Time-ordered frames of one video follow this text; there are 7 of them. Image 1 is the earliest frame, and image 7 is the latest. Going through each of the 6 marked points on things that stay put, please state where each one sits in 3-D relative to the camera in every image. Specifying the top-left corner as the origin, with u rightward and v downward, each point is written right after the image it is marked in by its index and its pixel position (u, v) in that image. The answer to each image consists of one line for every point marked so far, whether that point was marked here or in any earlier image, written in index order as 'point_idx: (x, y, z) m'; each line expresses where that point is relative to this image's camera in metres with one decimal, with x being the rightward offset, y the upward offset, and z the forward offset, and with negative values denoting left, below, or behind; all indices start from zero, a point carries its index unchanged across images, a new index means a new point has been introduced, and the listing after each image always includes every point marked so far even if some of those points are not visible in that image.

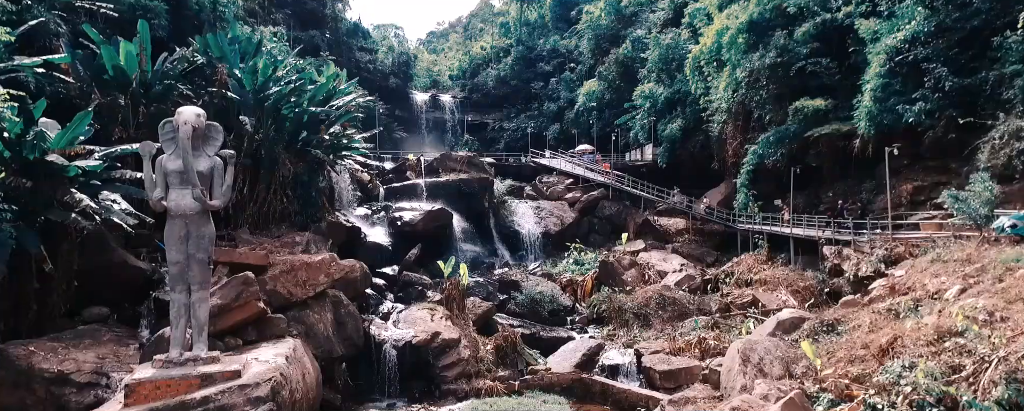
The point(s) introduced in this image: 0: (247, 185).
0: (-4.6, +0.4, +9.0) m
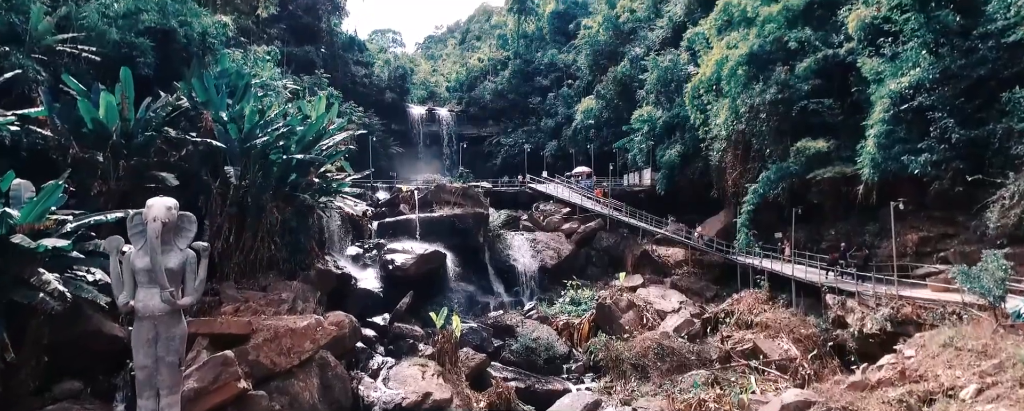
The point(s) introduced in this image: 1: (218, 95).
0: (-4.7, -0.5, +8.7) m
1: (-5.0, +1.9, +8.9) m
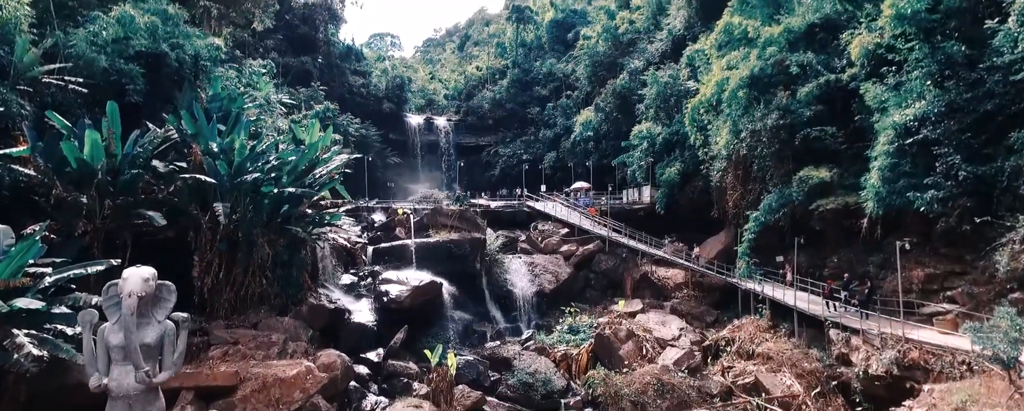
0: (-4.7, -1.0, +8.5) m
1: (-5.1, +1.3, +8.7) m
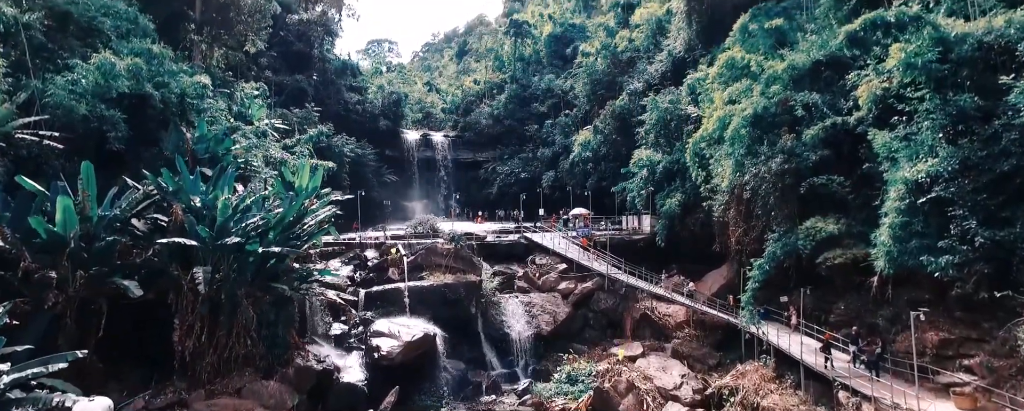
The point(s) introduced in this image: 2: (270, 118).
0: (-4.8, -2.0, +8.1) m
1: (-5.1, +0.4, +8.3) m
2: (-9.3, +3.4, +19.9) m
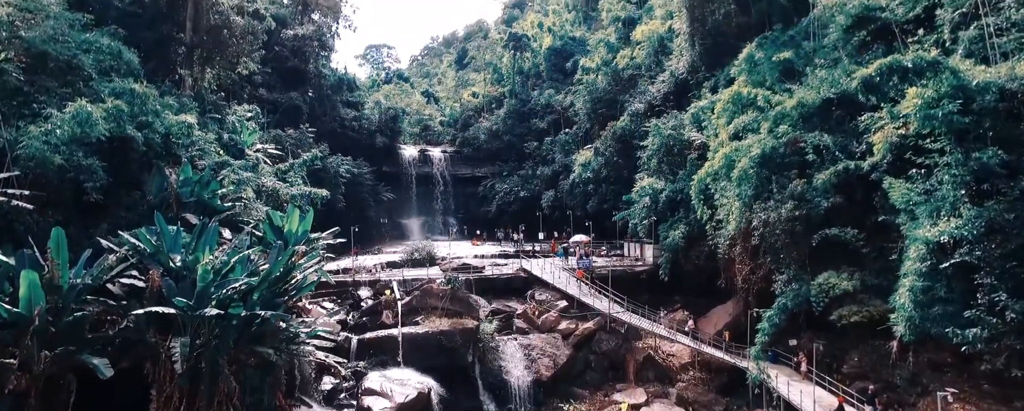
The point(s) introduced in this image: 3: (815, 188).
0: (-4.8, -2.9, +7.6) m
1: (-5.2, -0.6, +7.8) m
2: (-9.4, +2.4, +19.4) m
3: (+5.9, +0.3, +10.2) m
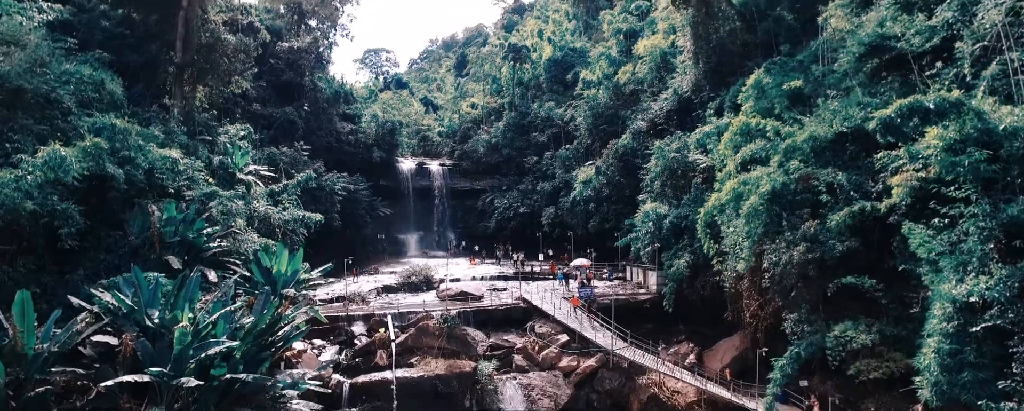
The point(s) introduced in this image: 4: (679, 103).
0: (-4.8, -3.7, +7.1) m
1: (-5.2, -1.4, +7.3) m
2: (-9.4, +1.6, +18.9) m
3: (+5.9, -0.5, +9.7) m
4: (+6.3, +3.9, +19.6) m
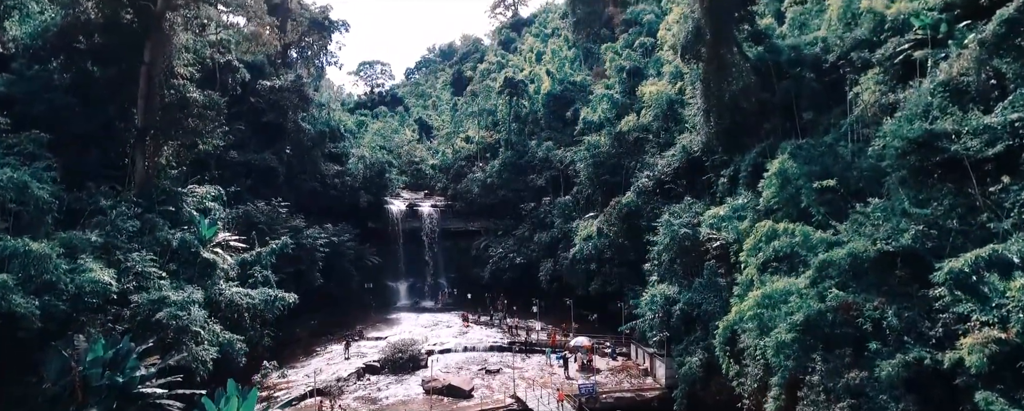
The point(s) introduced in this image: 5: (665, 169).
0: (-5.0, -6.0, +5.5) m
1: (-5.3, -3.6, +5.7) m
2: (-9.6, -0.7, +17.3) m
3: (+5.8, -2.8, +8.2) m
4: (+6.1, +1.5, +18.1) m
5: (+5.5, +1.2, +18.6) m
